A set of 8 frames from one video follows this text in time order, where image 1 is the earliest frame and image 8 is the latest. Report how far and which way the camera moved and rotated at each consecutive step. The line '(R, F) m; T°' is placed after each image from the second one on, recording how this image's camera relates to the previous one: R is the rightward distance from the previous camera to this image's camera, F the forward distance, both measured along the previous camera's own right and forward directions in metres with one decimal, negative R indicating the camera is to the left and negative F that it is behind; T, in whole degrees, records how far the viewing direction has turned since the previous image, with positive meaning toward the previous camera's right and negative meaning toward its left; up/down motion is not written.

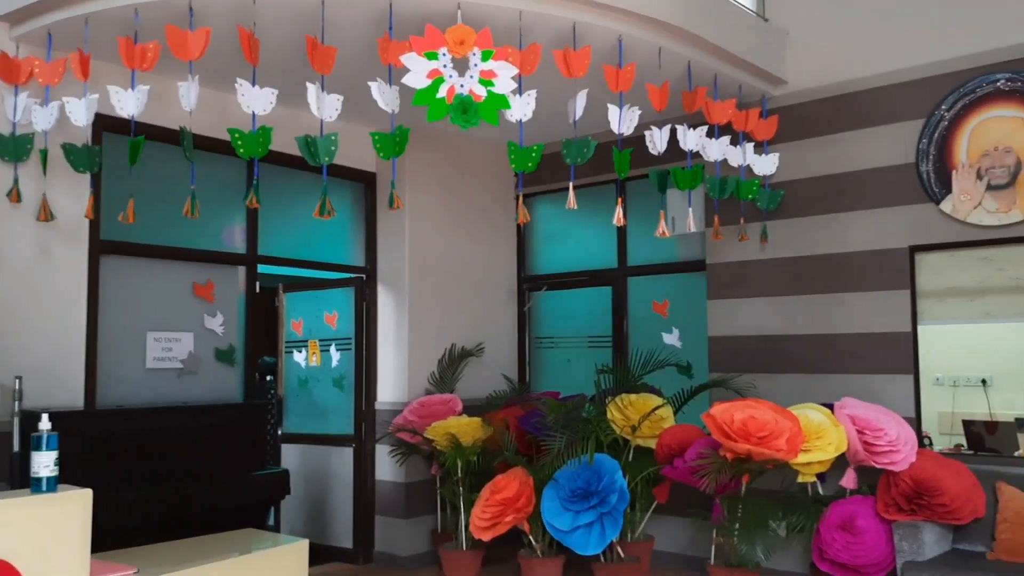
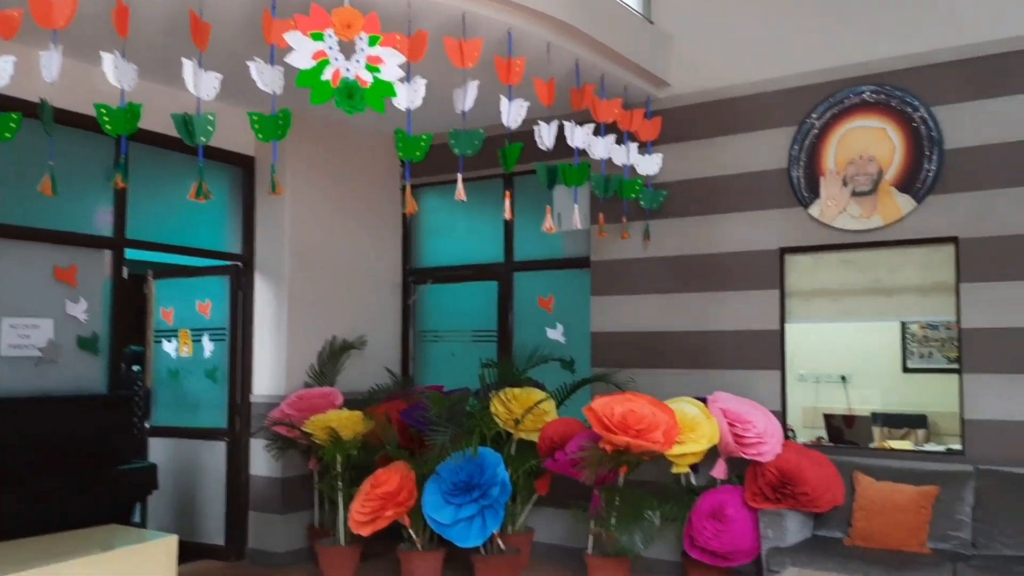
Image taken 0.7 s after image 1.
(0.0, 0.0) m; +8°
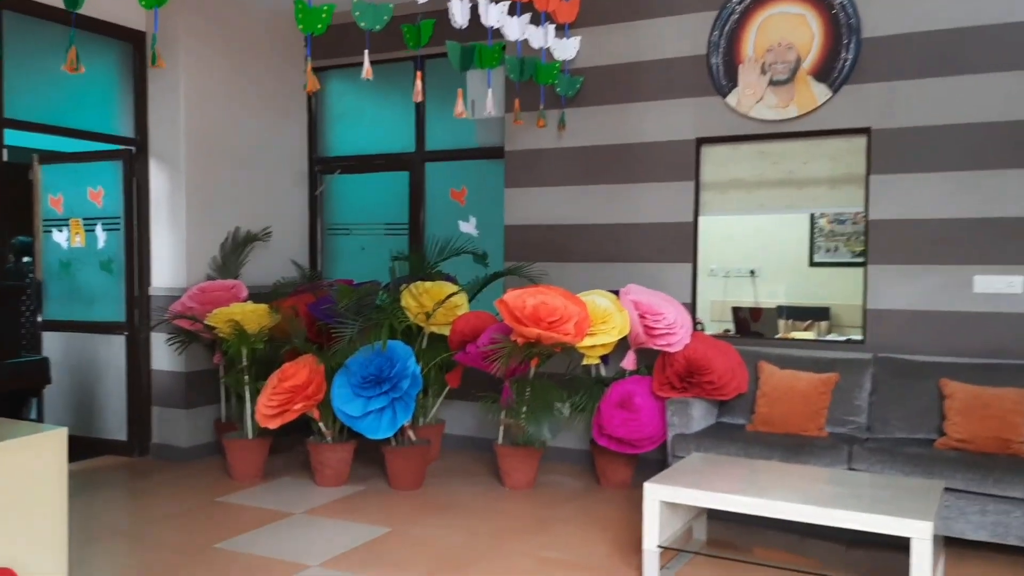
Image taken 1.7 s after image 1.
(+0.1, +0.1) m; +5°
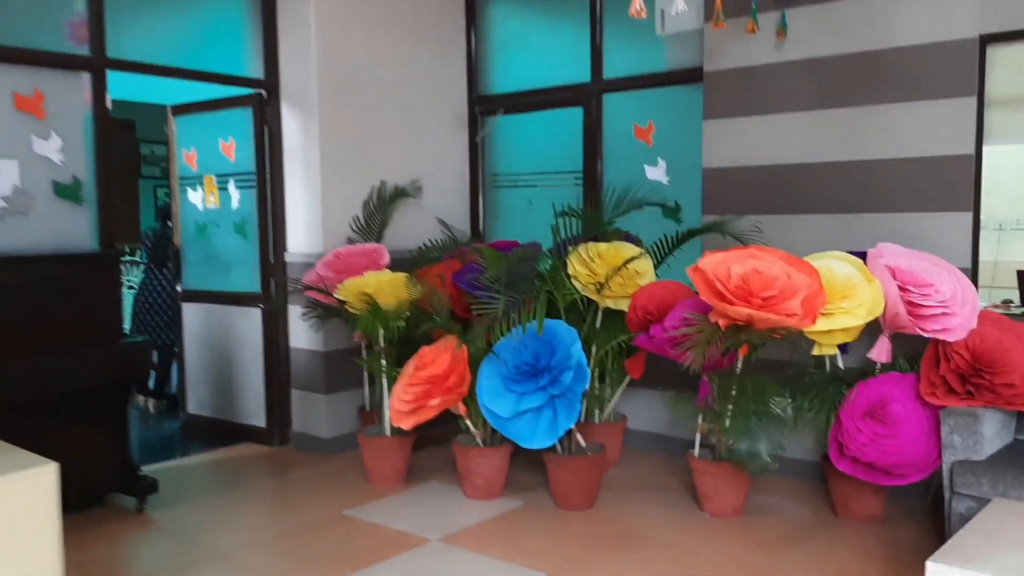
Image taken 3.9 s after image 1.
(0.0, +0.9) m; -13°
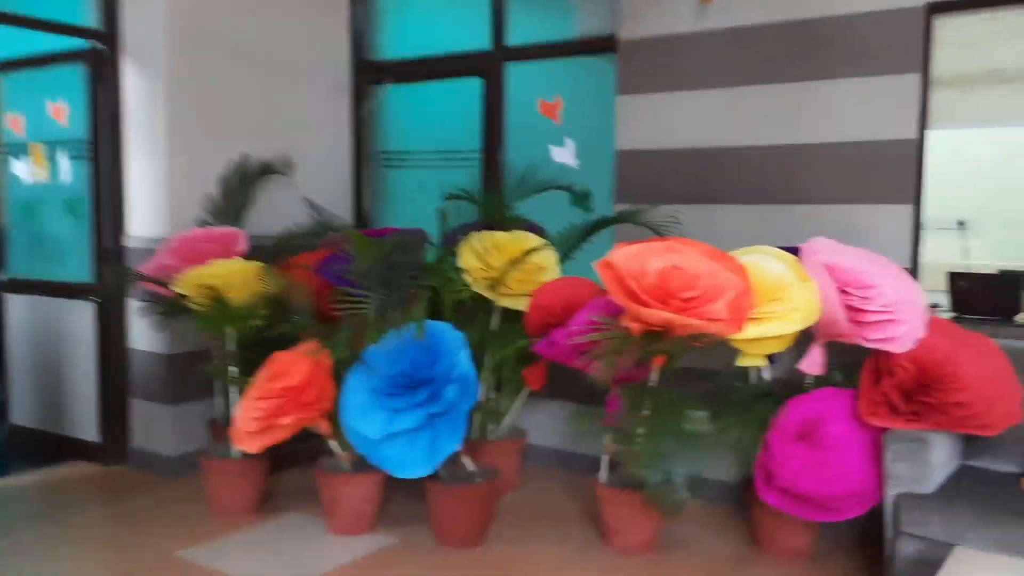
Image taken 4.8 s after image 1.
(+0.1, +0.5) m; +6°
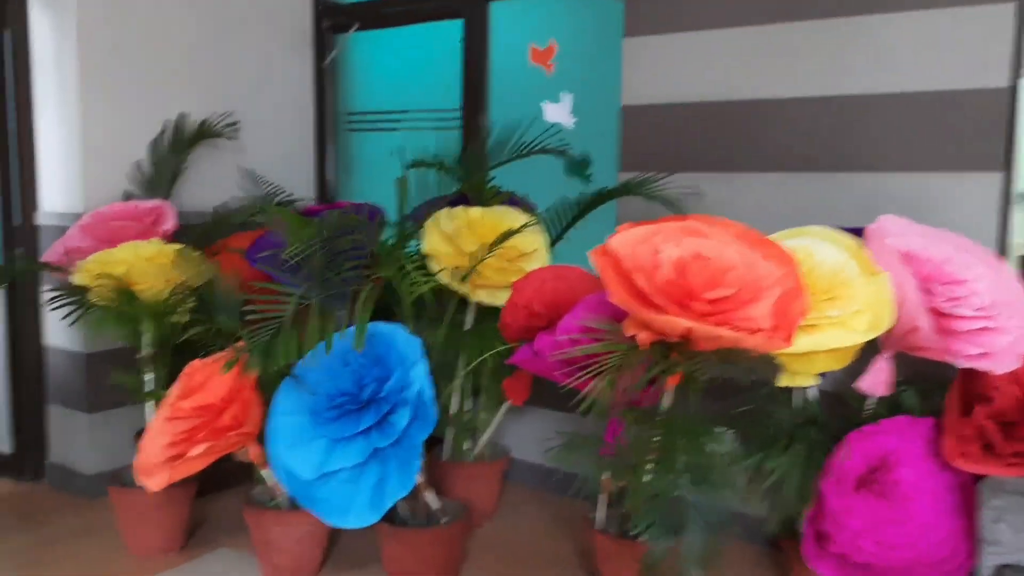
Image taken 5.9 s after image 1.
(+0.1, +0.6) m; -1°
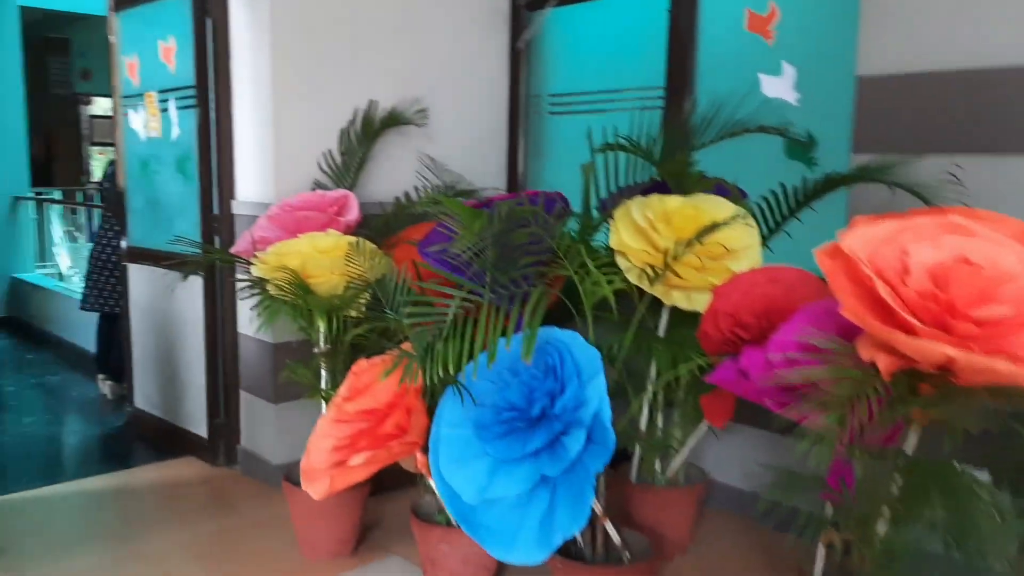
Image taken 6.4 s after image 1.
(0.0, +0.3) m; -14°
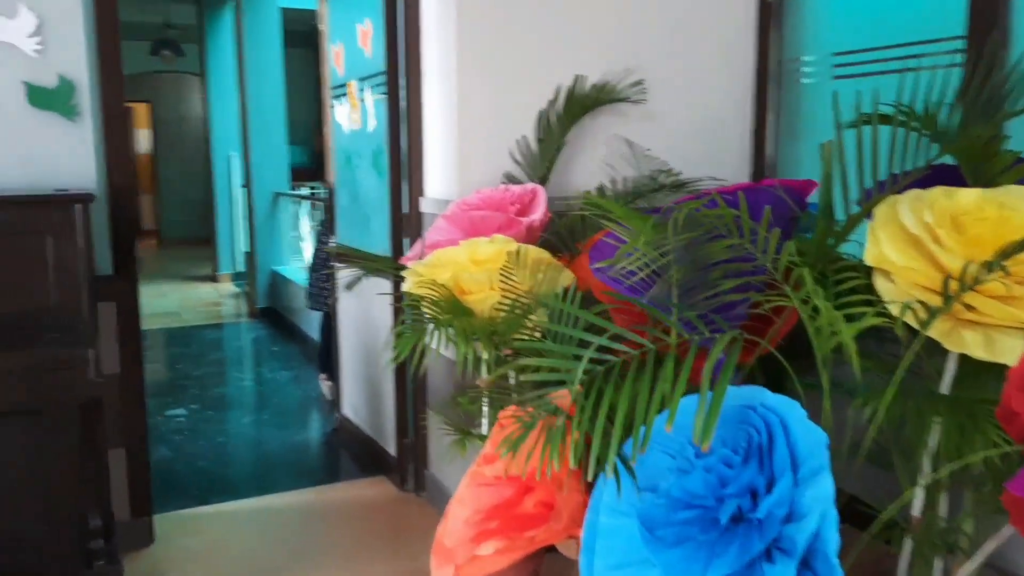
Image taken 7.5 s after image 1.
(+0.1, +0.5) m; -18°
